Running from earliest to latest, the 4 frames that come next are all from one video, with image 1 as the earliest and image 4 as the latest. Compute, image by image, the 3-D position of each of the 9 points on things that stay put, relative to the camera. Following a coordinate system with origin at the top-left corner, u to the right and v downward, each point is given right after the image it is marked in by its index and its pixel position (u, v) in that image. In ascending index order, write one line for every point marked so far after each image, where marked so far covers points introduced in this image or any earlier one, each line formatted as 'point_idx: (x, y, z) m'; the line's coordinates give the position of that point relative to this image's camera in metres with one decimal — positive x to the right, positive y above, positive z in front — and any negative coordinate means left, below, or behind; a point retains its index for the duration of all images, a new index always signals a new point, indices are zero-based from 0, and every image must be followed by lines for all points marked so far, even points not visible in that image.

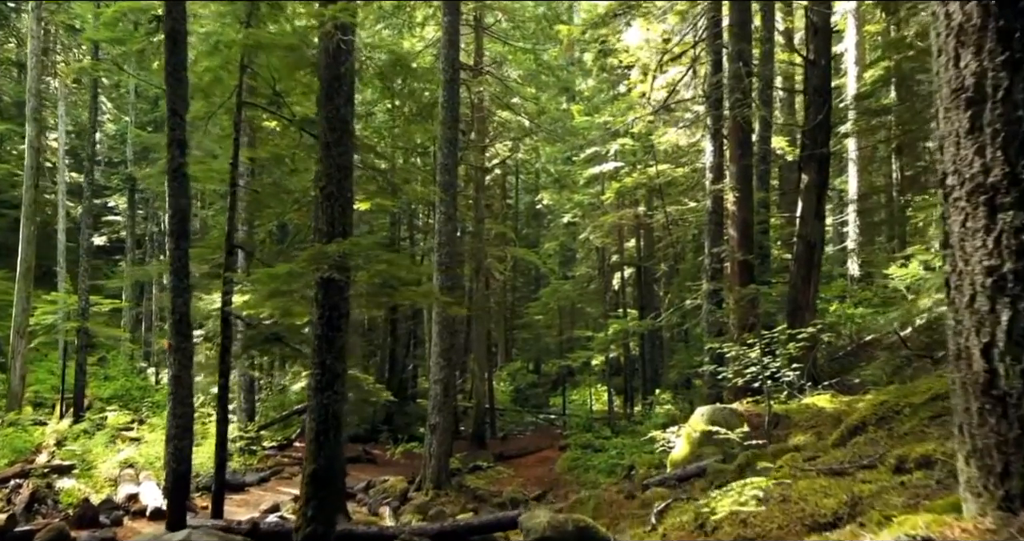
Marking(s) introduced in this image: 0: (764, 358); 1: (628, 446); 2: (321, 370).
0: (+3.1, -1.1, +9.0) m
1: (+2.7, -4.1, +16.9) m
2: (-1.8, -0.9, +6.9) m
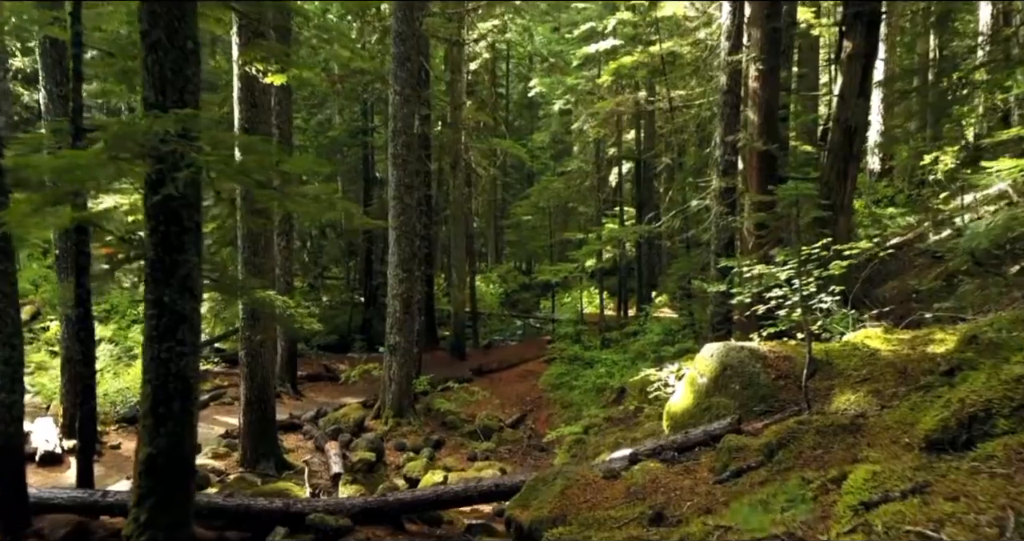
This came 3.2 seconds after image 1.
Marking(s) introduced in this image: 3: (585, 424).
0: (+2.6, -0.1, +6.8) m
1: (+2.2, -1.9, +15.0) m
2: (-2.3, -0.3, +4.7) m
3: (+1.2, -2.6, +12.3) m
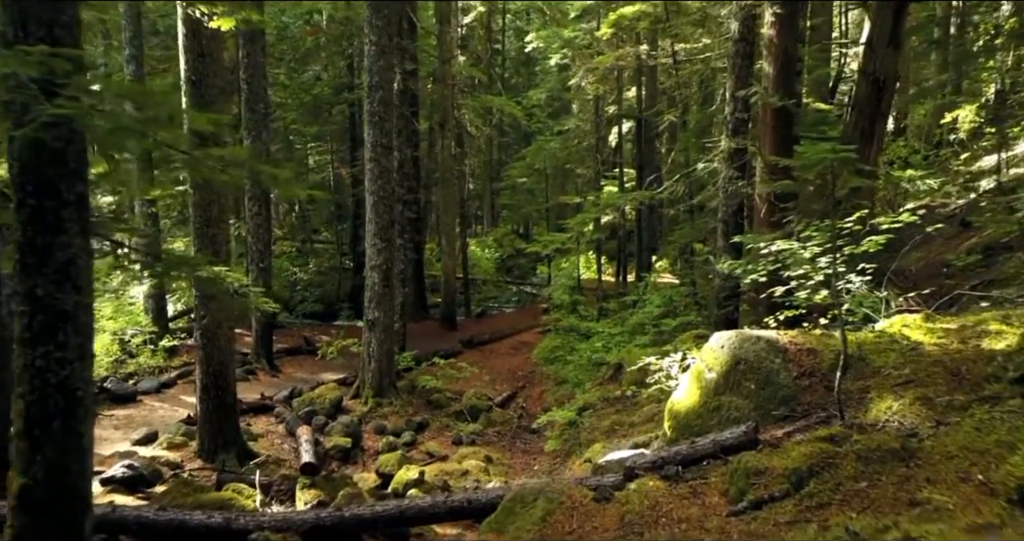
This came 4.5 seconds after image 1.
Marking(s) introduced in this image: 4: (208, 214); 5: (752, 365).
0: (+2.4, +0.1, +5.8) m
1: (+2.0, -1.3, +14.1) m
2: (-2.4, -0.2, +3.7) m
3: (+1.0, -2.1, +11.4) m
4: (-3.4, +0.6, +8.2) m
5: (+1.8, -0.7, +5.4) m
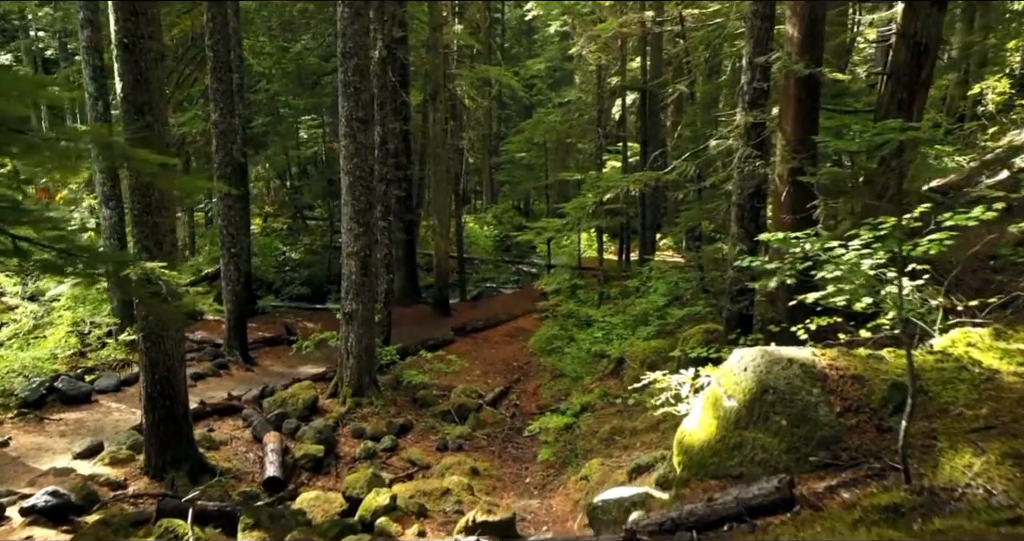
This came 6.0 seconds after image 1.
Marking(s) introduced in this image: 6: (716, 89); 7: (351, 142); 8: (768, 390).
0: (+2.3, +0.1, +4.8) m
1: (+1.9, -1.0, +13.1) m
2: (-2.6, -0.3, +2.7) m
3: (+0.9, -1.9, +10.4) m
4: (-3.6, +0.7, +7.2) m
5: (+1.6, -0.7, +4.3) m
6: (+4.0, +3.5, +14.2) m
7: (-2.2, +1.8, +10.1) m
8: (+1.5, -0.7, +4.4) m
